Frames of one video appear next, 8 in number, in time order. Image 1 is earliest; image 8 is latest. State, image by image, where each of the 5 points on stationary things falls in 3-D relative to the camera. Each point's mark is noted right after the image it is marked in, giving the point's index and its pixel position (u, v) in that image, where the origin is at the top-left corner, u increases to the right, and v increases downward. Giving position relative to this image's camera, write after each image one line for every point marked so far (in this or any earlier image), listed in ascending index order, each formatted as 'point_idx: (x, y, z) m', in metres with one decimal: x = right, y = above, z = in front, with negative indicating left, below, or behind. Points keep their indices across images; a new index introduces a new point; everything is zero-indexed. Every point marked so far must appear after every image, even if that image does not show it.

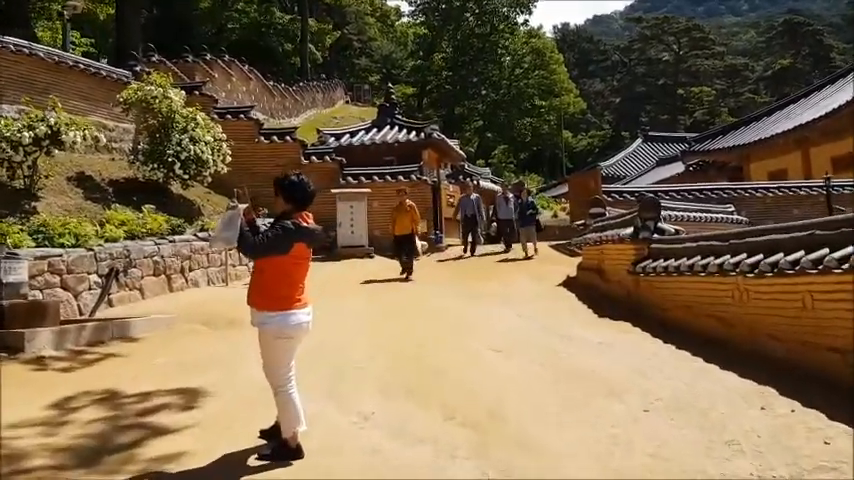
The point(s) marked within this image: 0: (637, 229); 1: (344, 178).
0: (+2.4, +0.1, +9.1) m
1: (-1.8, +1.3, +17.1) m
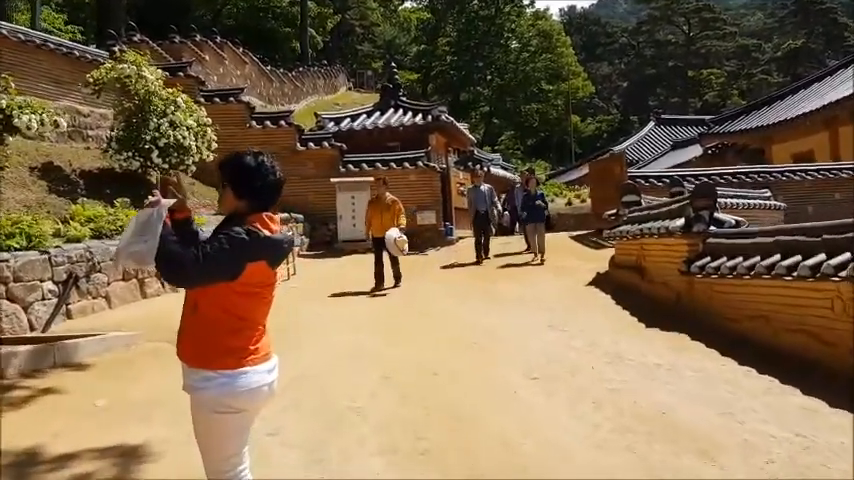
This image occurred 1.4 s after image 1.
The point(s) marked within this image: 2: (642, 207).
0: (+2.5, +0.2, +7.6) m
1: (-1.6, +1.5, +15.7) m
2: (+2.7, +0.4, +10.1) m
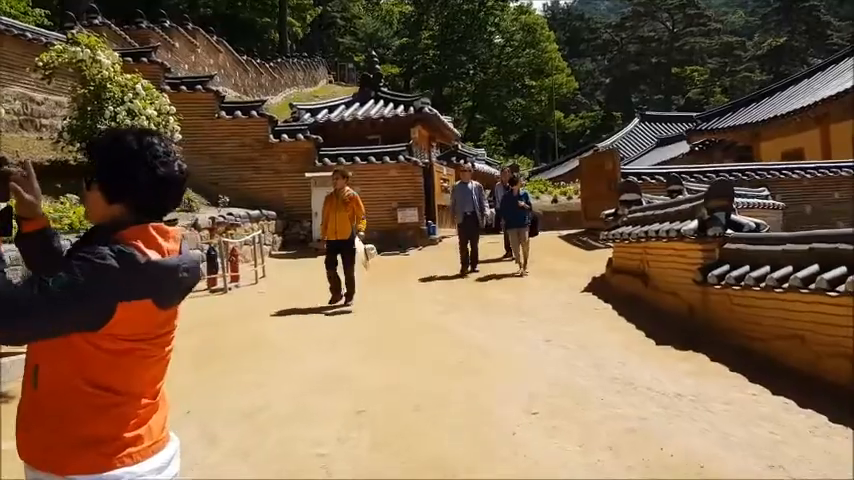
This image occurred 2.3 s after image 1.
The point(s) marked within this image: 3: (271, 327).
0: (+2.3, +0.1, +6.7) m
1: (-2.0, +1.5, +14.7) m
2: (+2.5, +0.4, +9.2) m
3: (-1.5, -0.8, +7.5) m
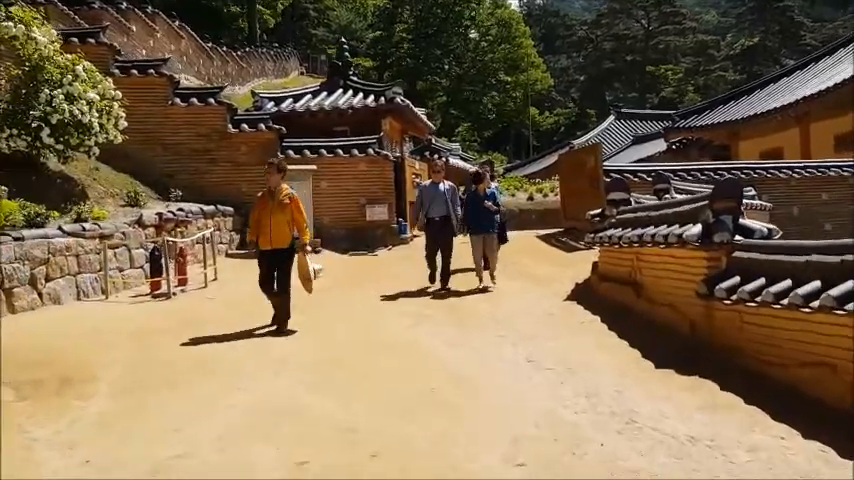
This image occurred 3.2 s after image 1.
0: (+2.1, +0.1, +5.9) m
1: (-2.5, +1.5, +13.7) m
2: (+2.2, +0.4, +8.4) m
3: (-1.8, -0.8, +6.5) m
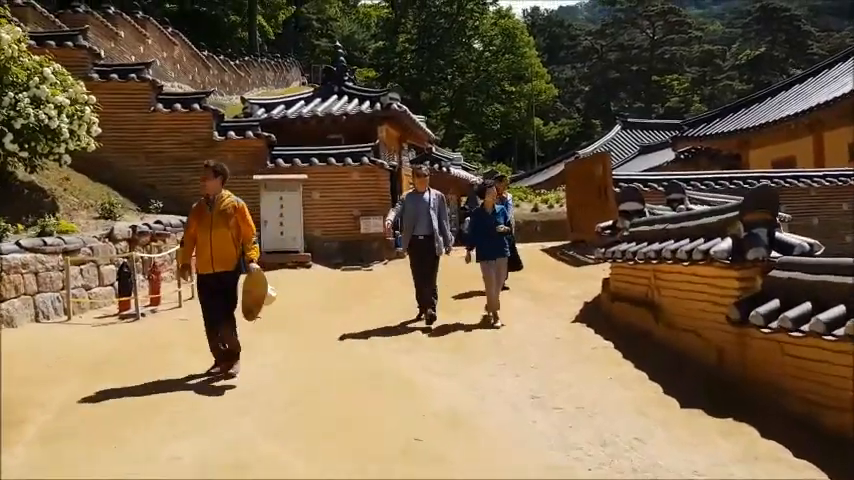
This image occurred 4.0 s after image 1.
0: (+2.0, 0.0, +5.1) m
1: (-2.5, +1.3, +12.9) m
2: (+2.1, +0.2, +7.6) m
3: (-1.8, -1.0, +5.7) m
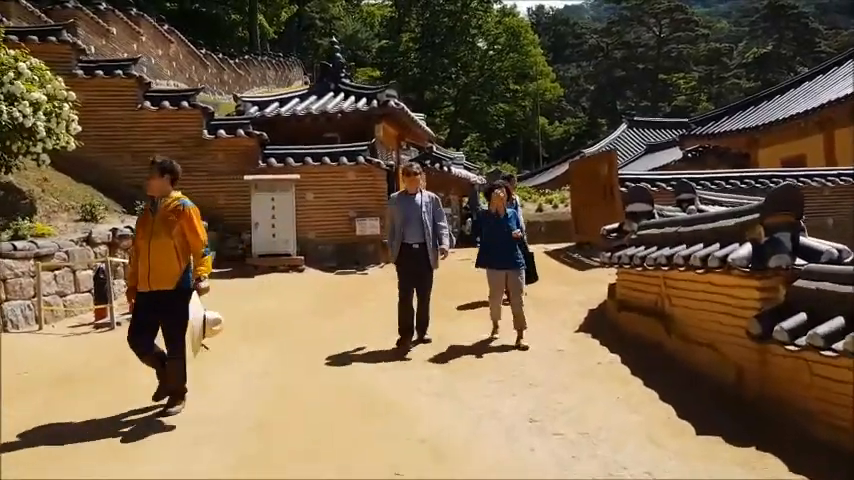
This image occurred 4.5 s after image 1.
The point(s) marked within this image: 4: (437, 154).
0: (+1.9, 0.0, +4.6) m
1: (-2.5, +1.3, +12.5) m
2: (+2.0, +0.2, +7.1) m
3: (-1.9, -1.0, +5.3) m
4: (+0.2, +2.0, +19.0) m
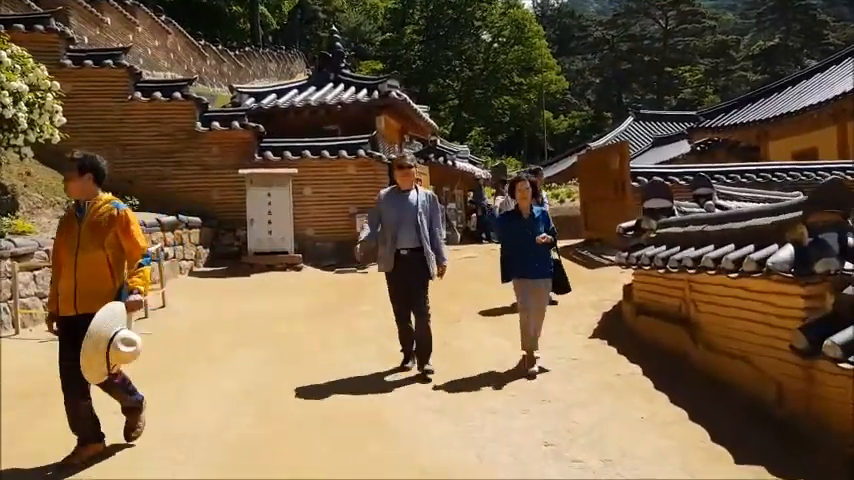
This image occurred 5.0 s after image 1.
0: (+1.9, -0.1, +4.1) m
1: (-2.5, +1.3, +12.0) m
2: (+2.1, +0.2, +6.6) m
3: (-1.9, -1.0, +4.8) m
4: (+0.3, +2.1, +18.5) m
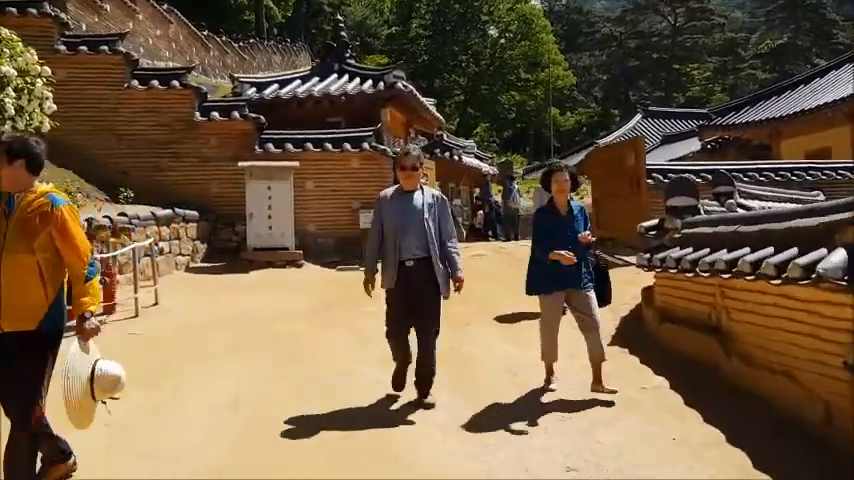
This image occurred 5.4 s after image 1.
0: (+2.0, -0.1, +3.6) m
1: (-2.4, +1.4, +11.5) m
2: (+2.1, +0.2, +6.1) m
3: (-1.8, -1.0, +4.4) m
4: (+0.5, +2.2, +18.0) m
